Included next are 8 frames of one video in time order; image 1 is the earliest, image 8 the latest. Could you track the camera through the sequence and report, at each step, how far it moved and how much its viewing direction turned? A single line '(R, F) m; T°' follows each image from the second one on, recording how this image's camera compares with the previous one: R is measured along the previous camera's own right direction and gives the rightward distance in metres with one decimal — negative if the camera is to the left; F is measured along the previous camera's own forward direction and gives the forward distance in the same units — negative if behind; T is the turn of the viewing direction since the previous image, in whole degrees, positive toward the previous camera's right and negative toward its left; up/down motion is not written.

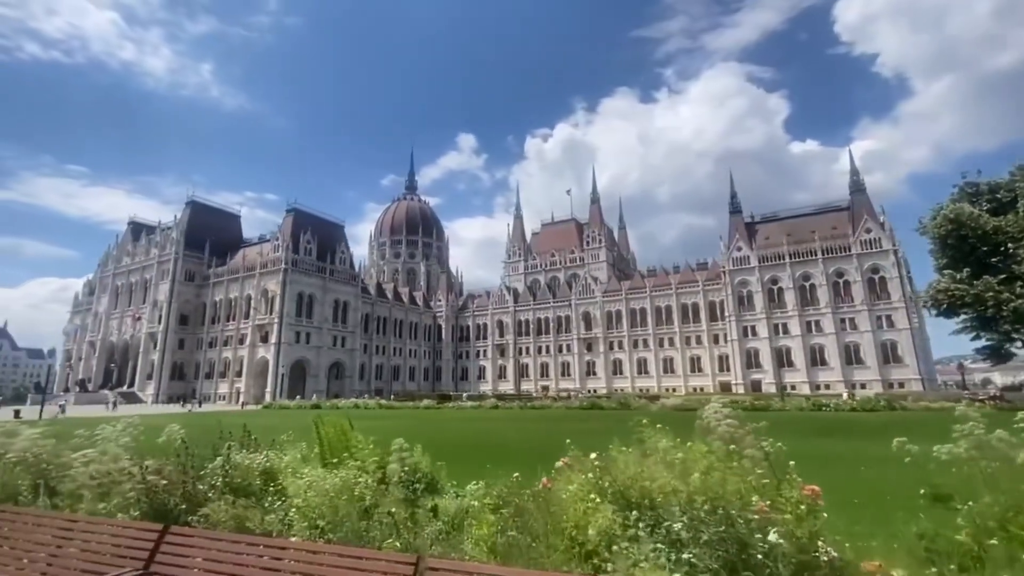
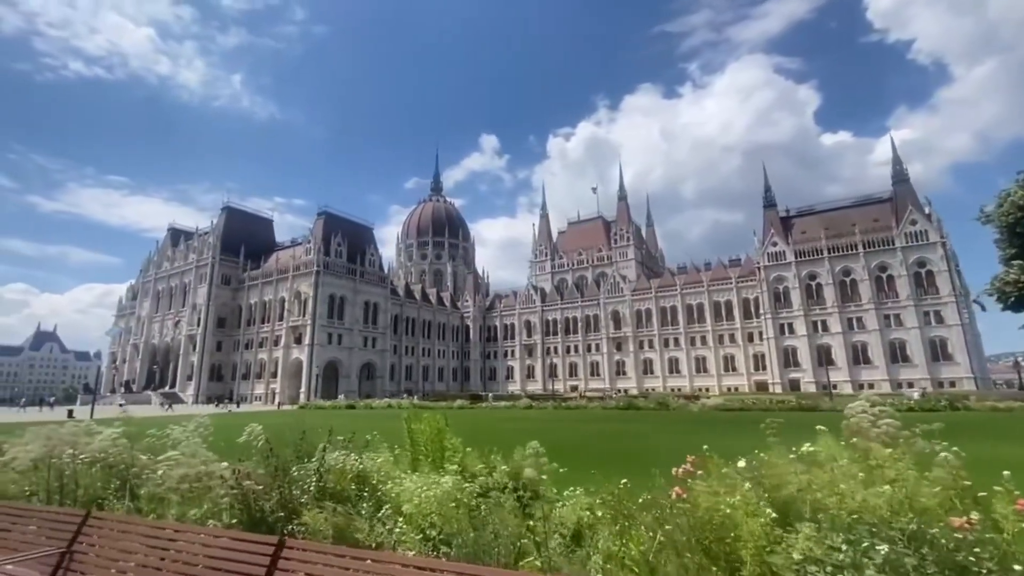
(-0.5, +0.3) m; -3°
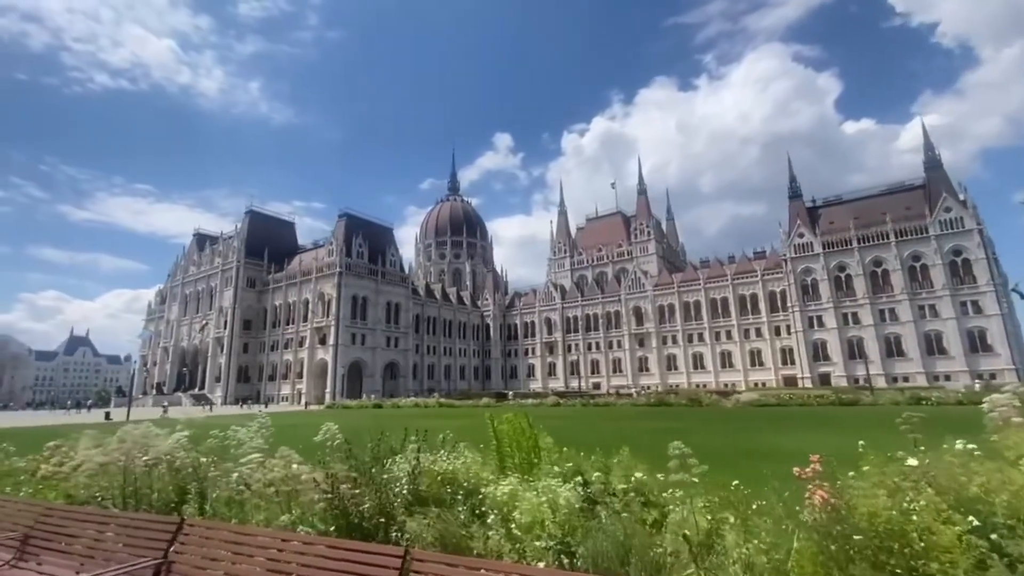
(-0.4, +0.2) m; -2°
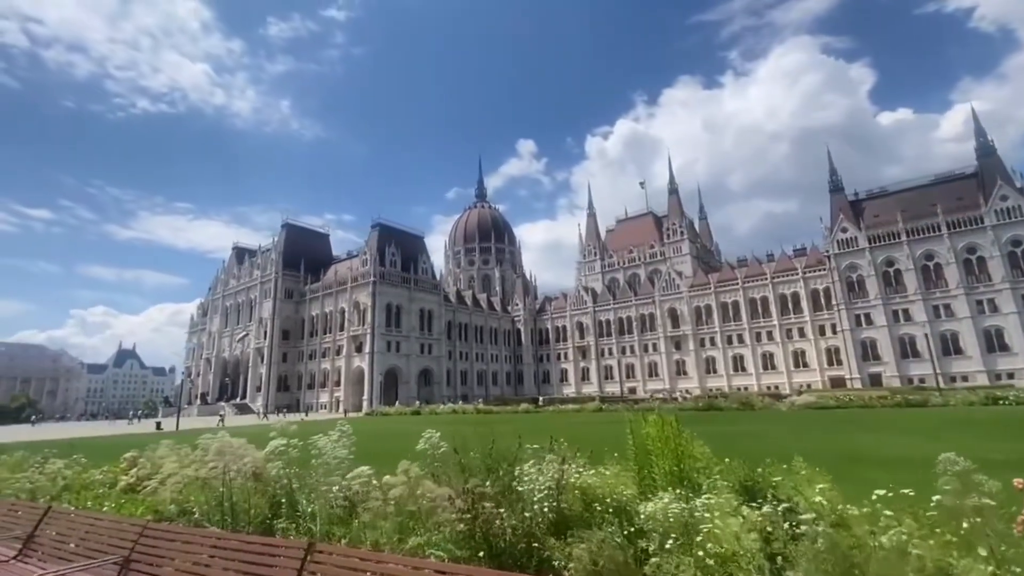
(-0.6, +0.4) m; -3°
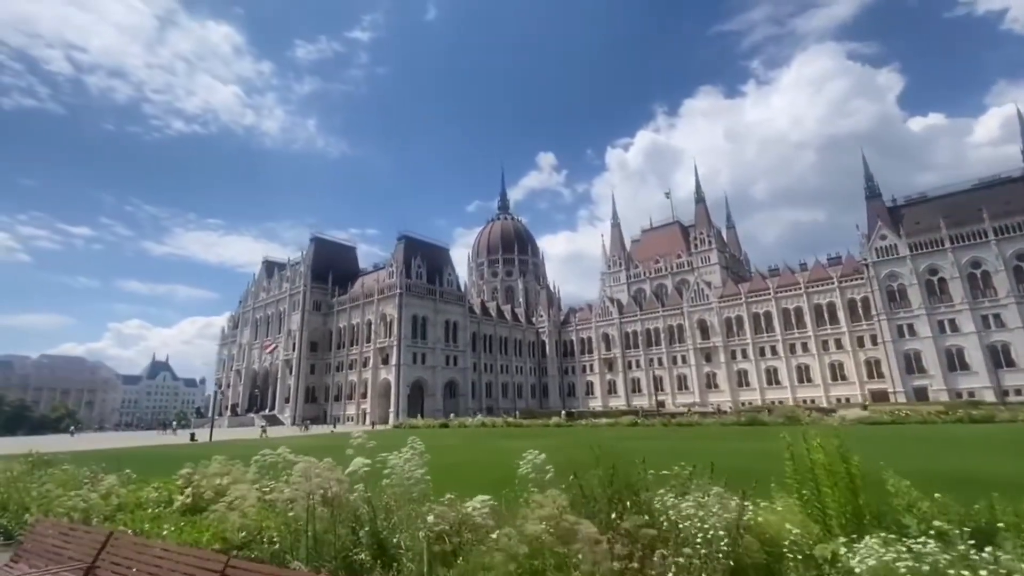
(-0.5, +0.4) m; -3°
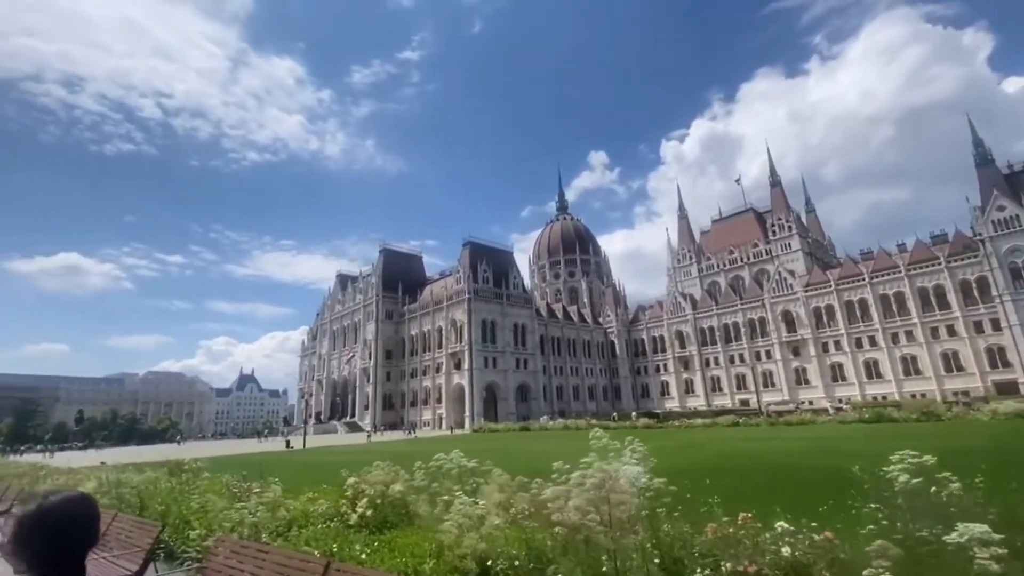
(-1.1, +0.7) m; -7°
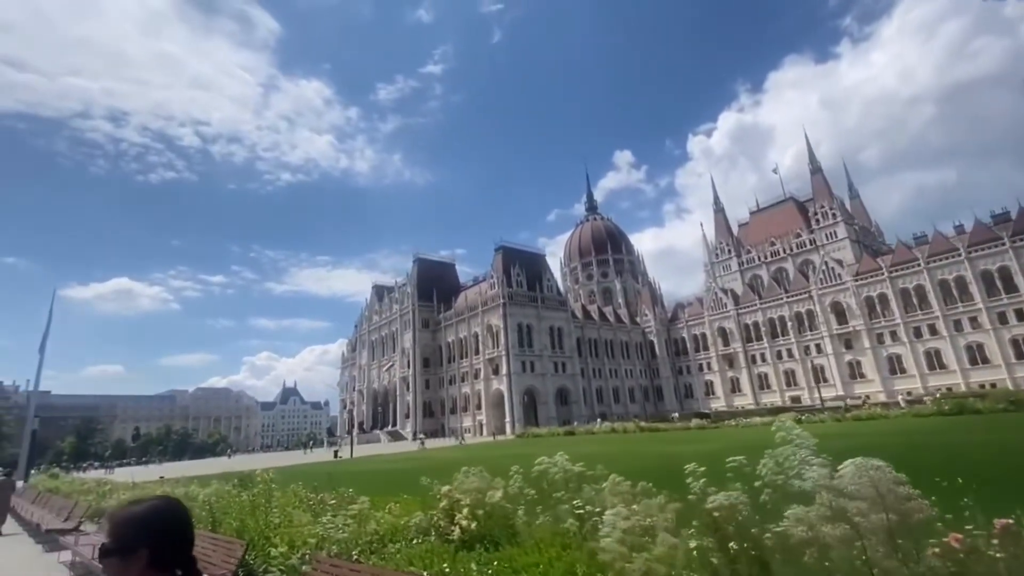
(-0.5, +0.4) m; -4°
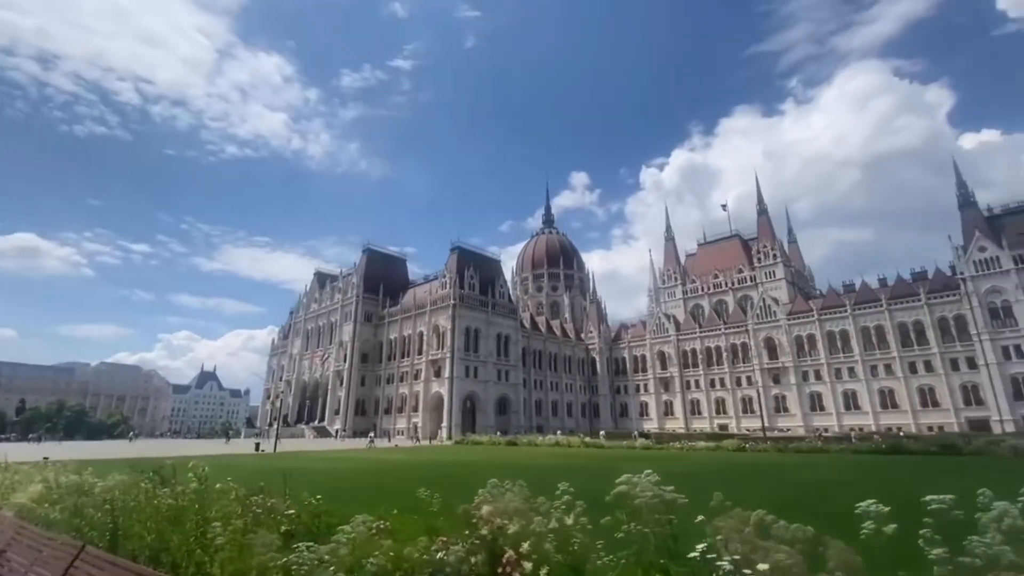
(-0.7, +1.0) m; +6°
